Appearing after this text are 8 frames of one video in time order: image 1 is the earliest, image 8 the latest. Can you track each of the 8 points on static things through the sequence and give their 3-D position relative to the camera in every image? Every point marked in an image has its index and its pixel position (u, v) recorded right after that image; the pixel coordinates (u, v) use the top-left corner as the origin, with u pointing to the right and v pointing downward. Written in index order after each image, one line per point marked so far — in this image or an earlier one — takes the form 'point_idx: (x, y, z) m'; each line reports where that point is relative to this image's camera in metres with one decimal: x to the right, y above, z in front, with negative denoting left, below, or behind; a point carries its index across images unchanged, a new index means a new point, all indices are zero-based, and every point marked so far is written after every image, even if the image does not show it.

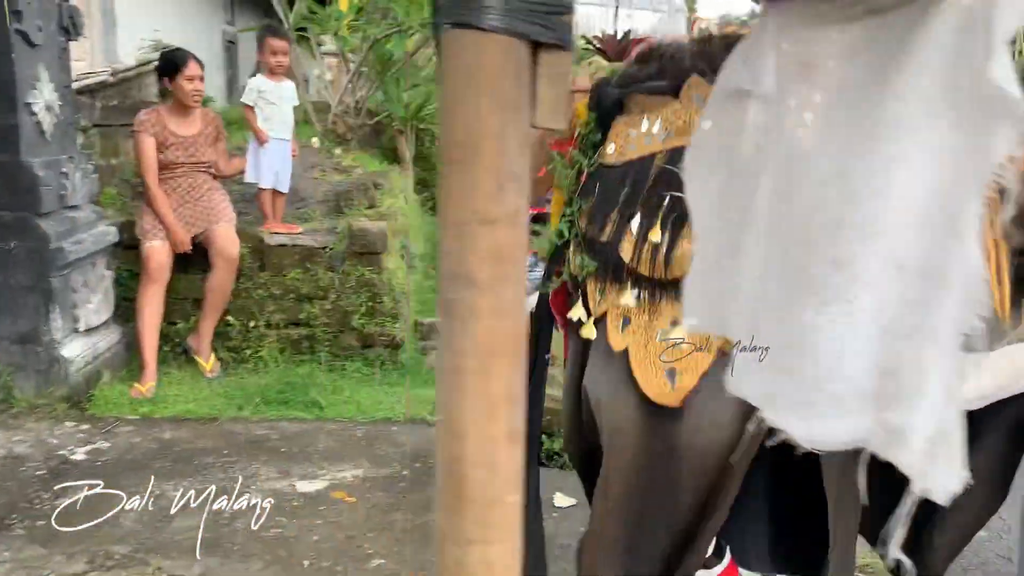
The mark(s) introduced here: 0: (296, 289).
0: (-0.9, 0.0, +3.8) m
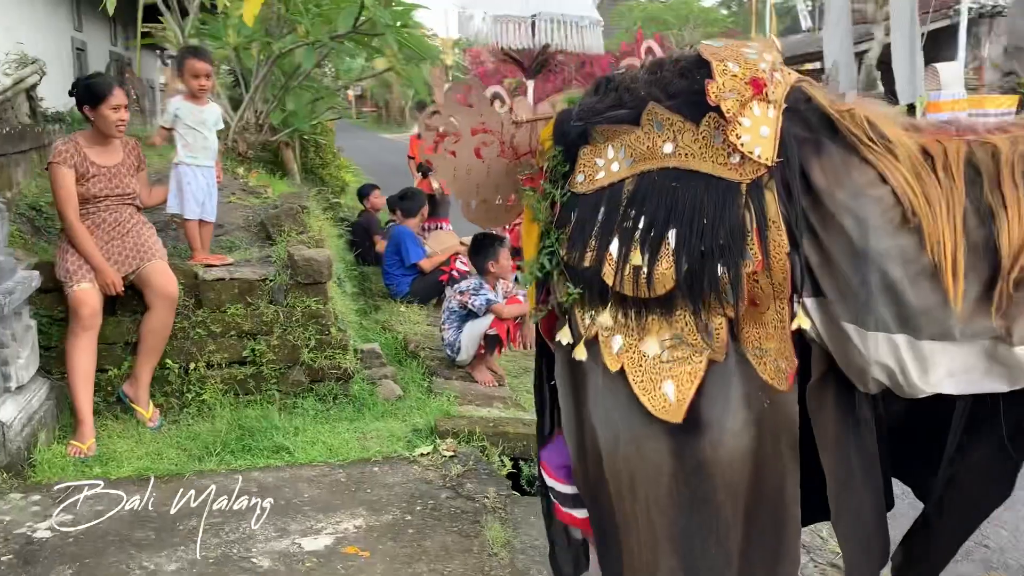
0: (-1.1, -0.1, +3.6) m
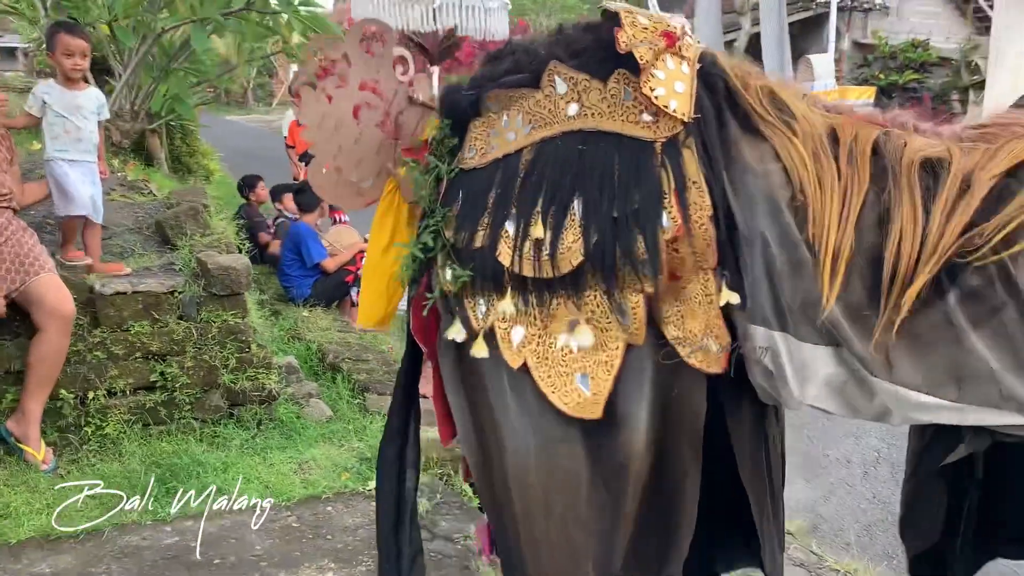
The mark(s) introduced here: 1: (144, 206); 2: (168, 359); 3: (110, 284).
0: (-1.3, -0.2, +3.1) m
1: (-1.6, +0.4, +4.0) m
2: (-1.2, -0.2, +3.1) m
3: (-1.4, 0.0, +3.1) m
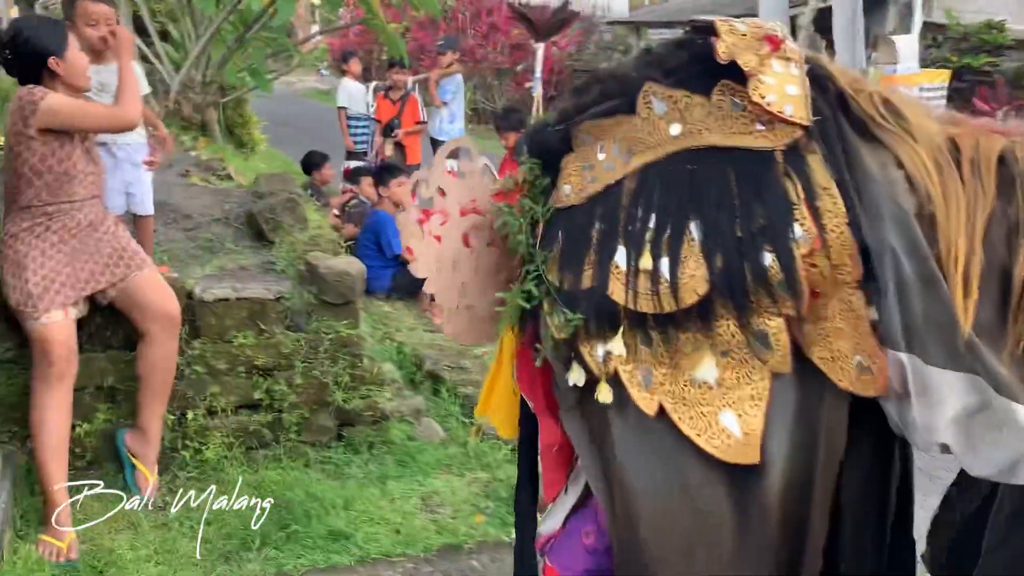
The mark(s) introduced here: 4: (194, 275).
0: (-0.8, -0.2, +2.7) m
1: (-1.1, +0.4, +3.6) m
2: (-0.7, -0.3, +2.8) m
3: (-0.9, 0.0, +2.7) m
4: (-1.0, 0.0, +2.9) m
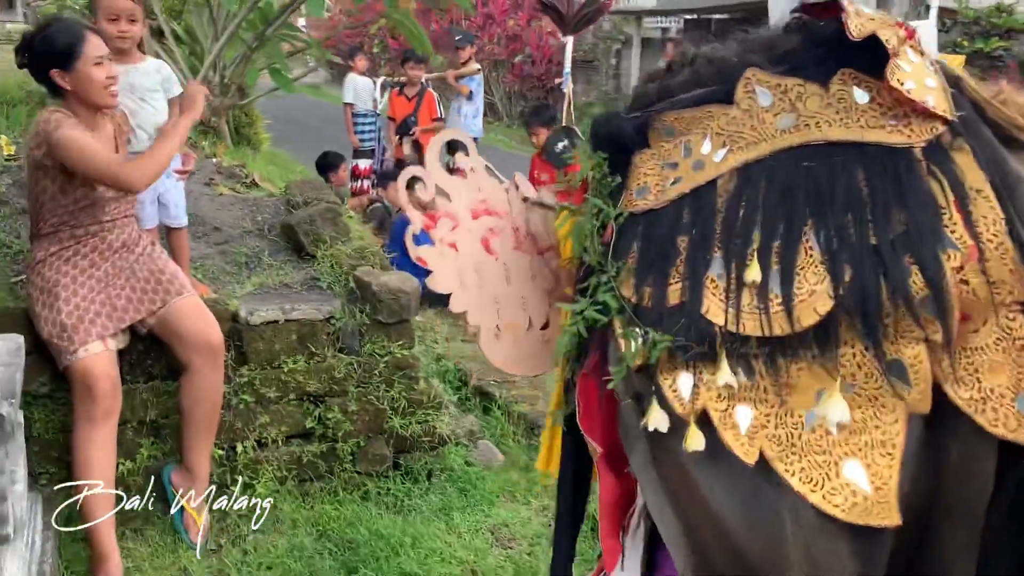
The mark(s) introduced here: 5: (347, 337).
0: (-0.6, -0.3, +2.5) m
1: (-0.9, +0.3, +3.4) m
2: (-0.5, -0.3, +2.6) m
3: (-0.7, -0.1, +2.5) m
4: (-0.8, 0.0, +2.7) m
5: (-0.5, -0.1, +2.6) m
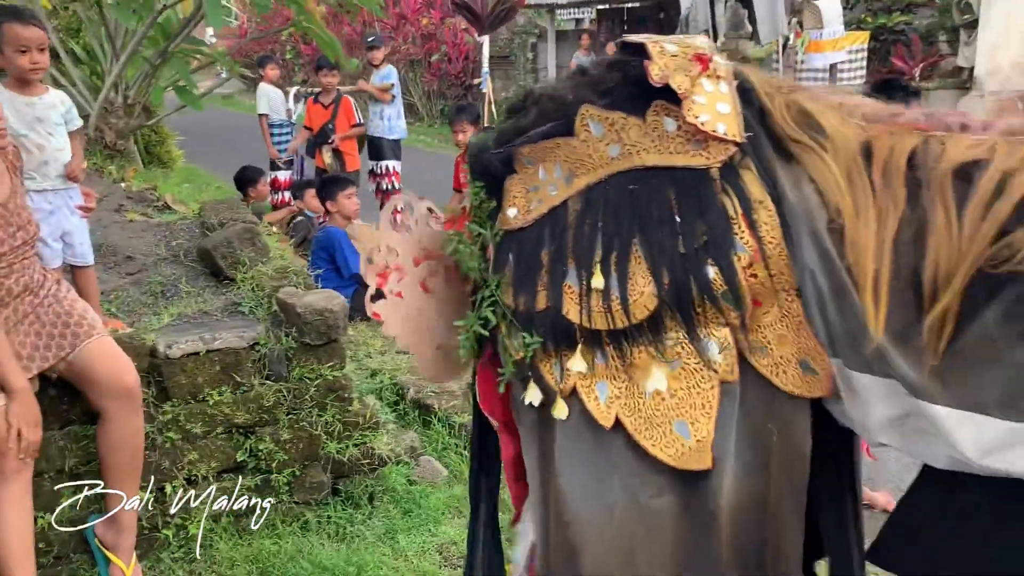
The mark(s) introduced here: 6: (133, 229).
0: (-0.8, -0.3, +2.4) m
1: (-1.2, +0.2, +3.3) m
2: (-0.7, -0.4, +2.5) m
3: (-0.9, -0.1, +2.4) m
4: (-1.0, -0.1, +2.6) m
5: (-0.7, -0.2, +2.5) m
6: (-1.4, +0.2, +3.3) m
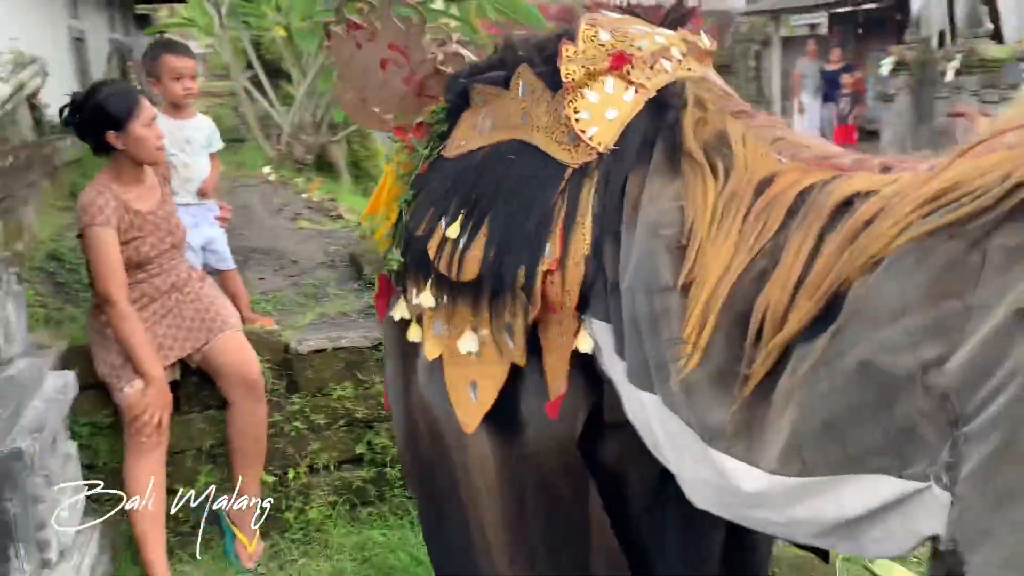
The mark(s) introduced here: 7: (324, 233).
0: (-0.5, -0.4, +2.6) m
1: (-0.7, +0.2, +3.5) m
2: (-0.4, -0.4, +2.6) m
3: (-0.6, -0.2, +2.6) m
4: (-0.7, -0.1, +2.8) m
5: (-0.3, -0.2, +2.7) m
6: (-0.8, +0.2, +3.6) m
7: (-0.7, +0.2, +3.6) m
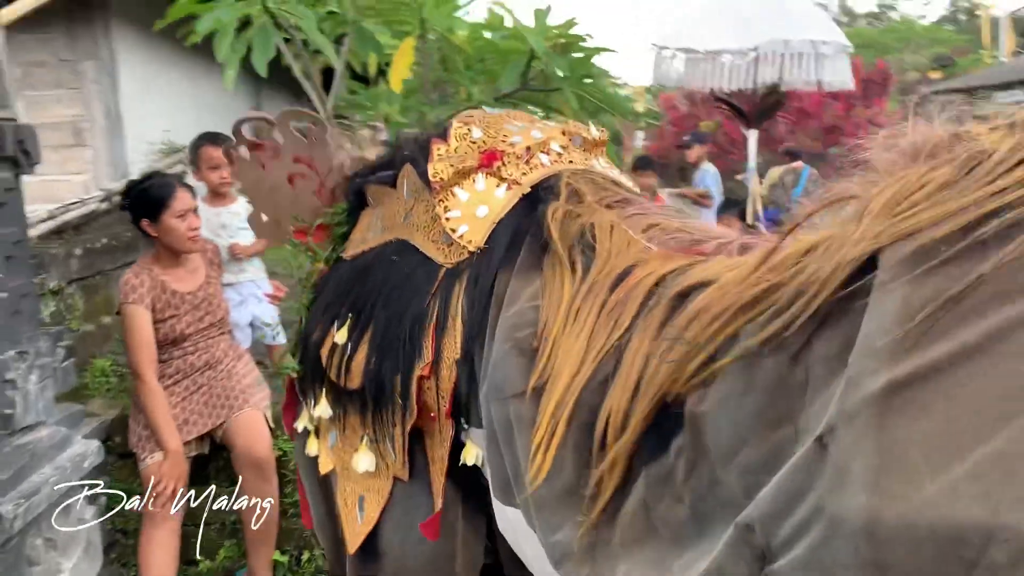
0: (-0.4, -0.6, +2.6) m
1: (-0.4, -0.1, +3.6) m
2: (-0.3, -0.7, +2.6) m
3: (-0.5, -0.4, +2.6) m
4: (-0.6, -0.4, +2.9) m
5: (-0.3, -0.5, +2.7) m
6: (-0.5, -0.1, +3.7) m
7: (-0.5, -0.1, +3.7) m
